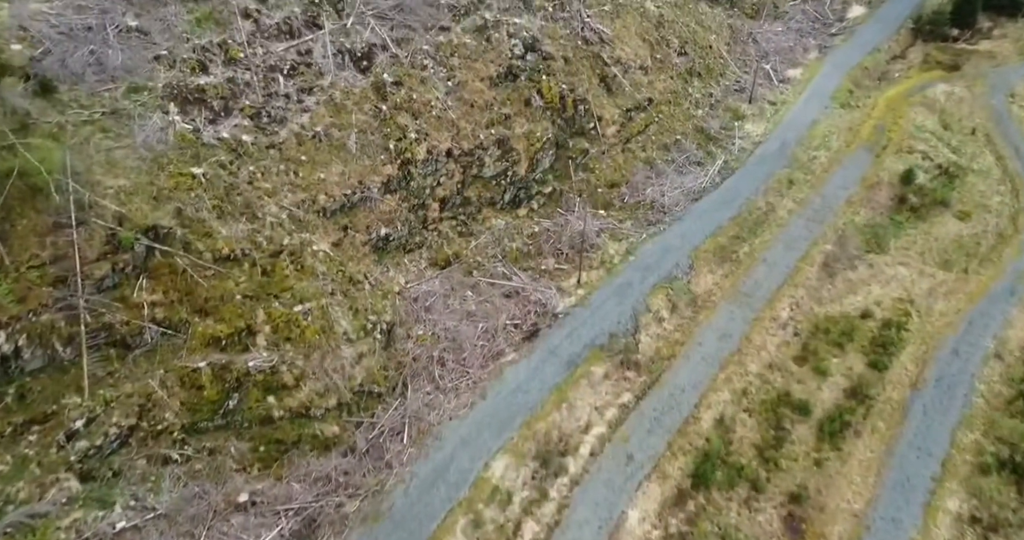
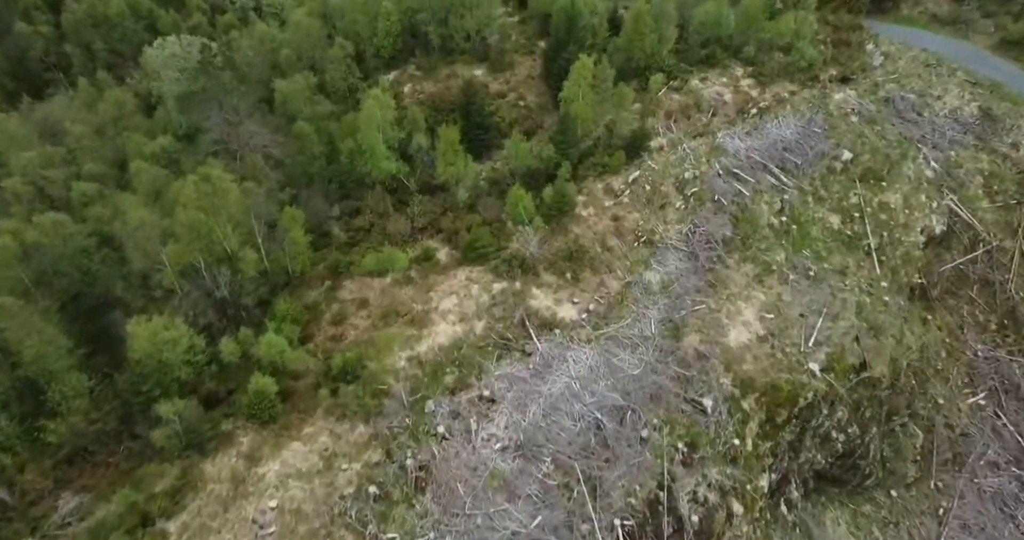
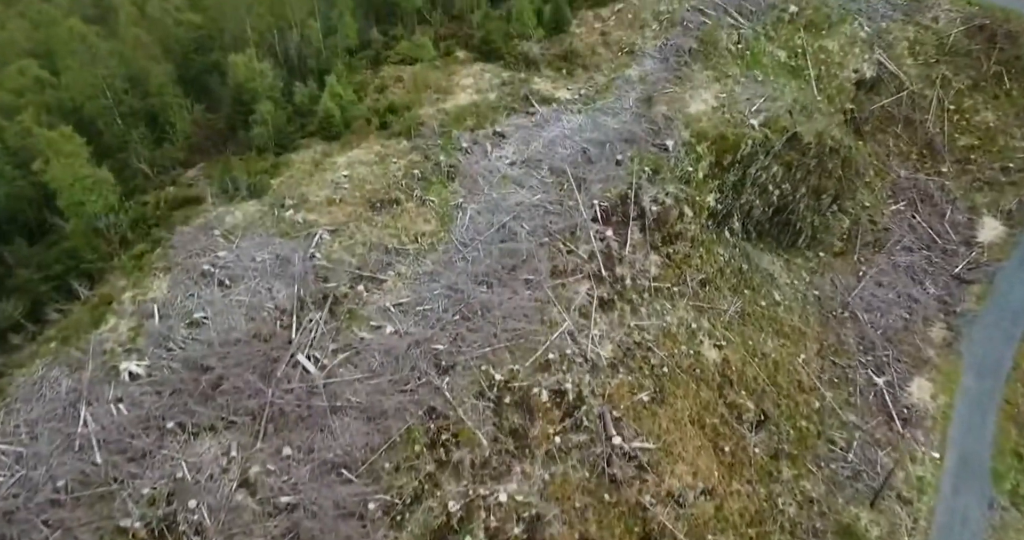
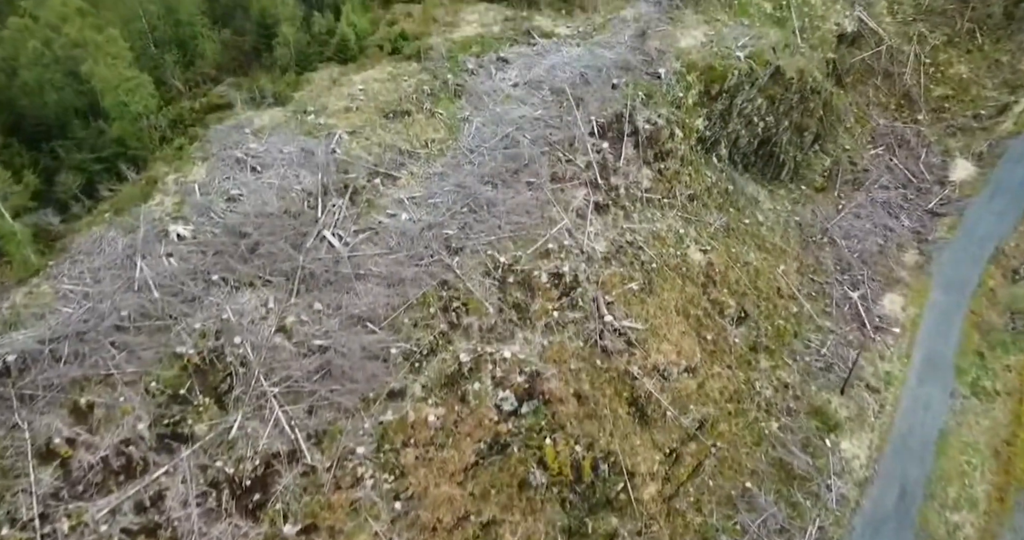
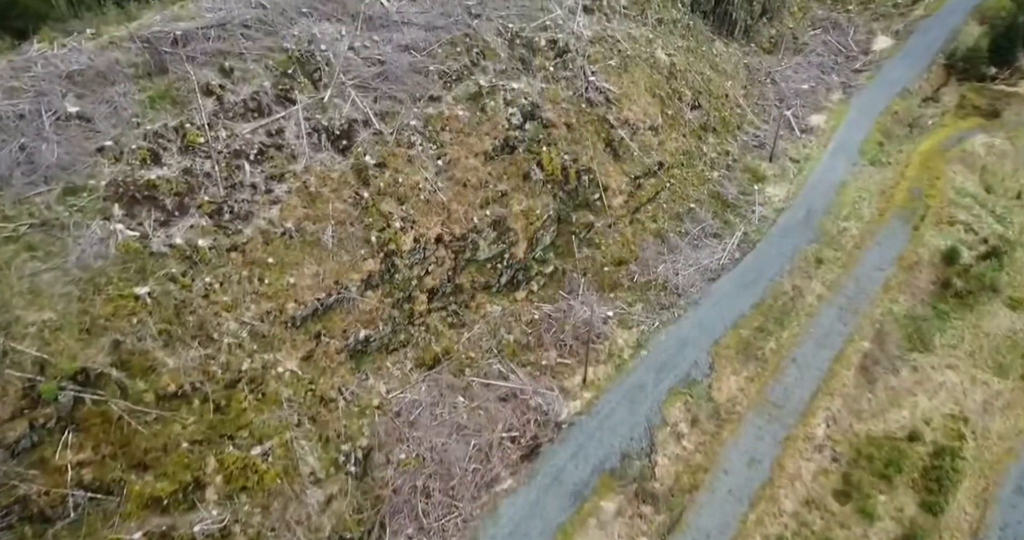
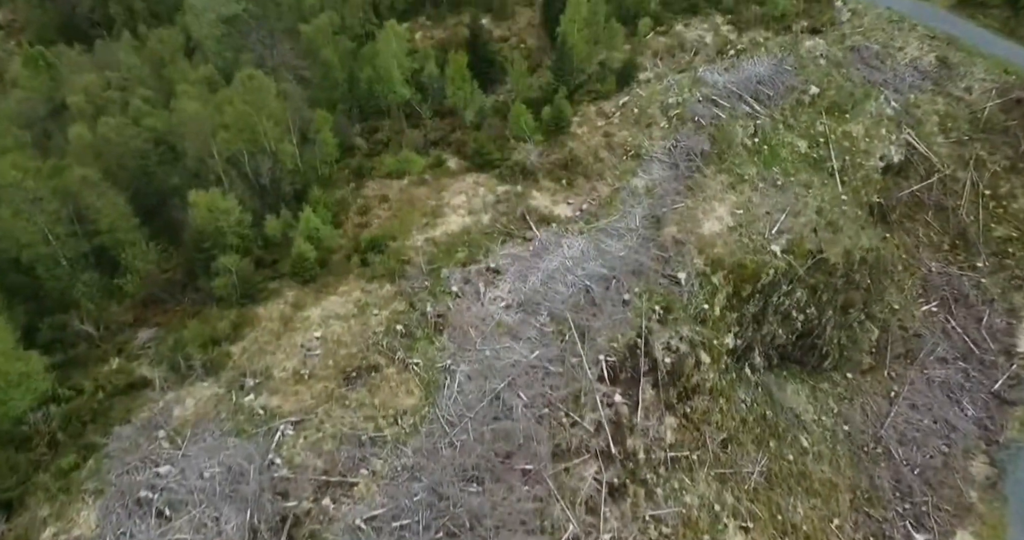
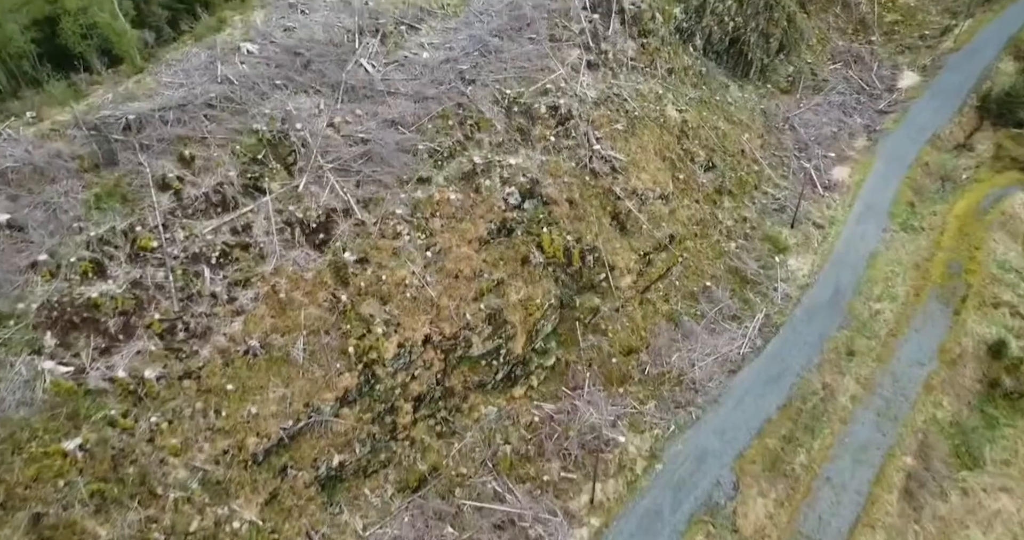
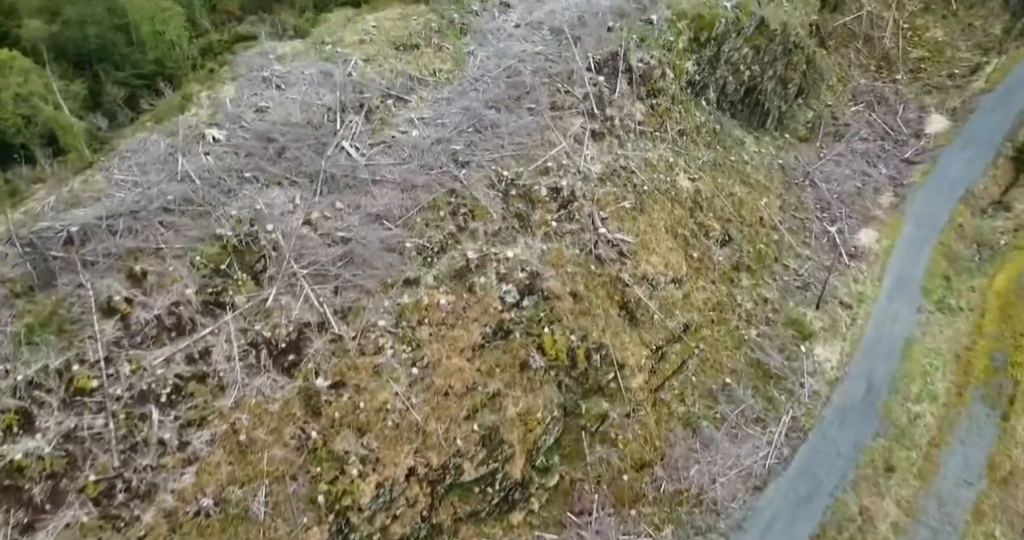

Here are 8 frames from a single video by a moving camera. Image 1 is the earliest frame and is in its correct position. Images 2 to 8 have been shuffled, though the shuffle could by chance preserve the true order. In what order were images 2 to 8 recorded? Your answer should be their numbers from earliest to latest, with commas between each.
5, 7, 8, 4, 3, 6, 2
